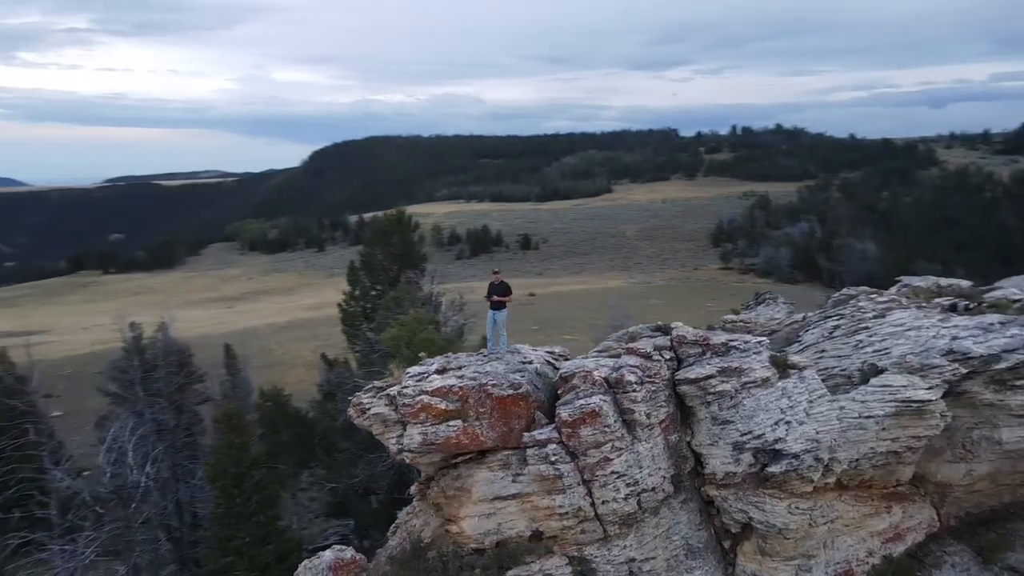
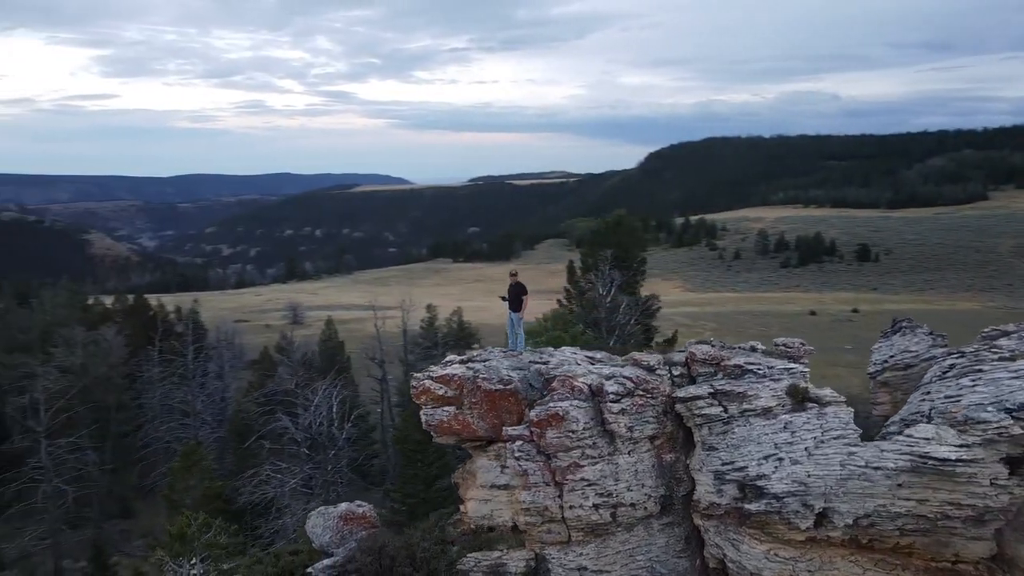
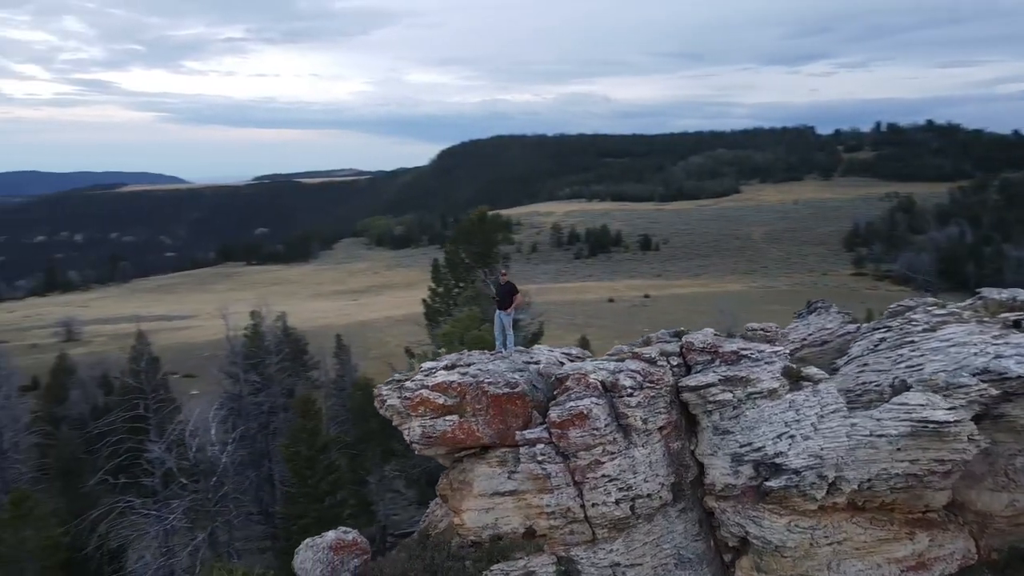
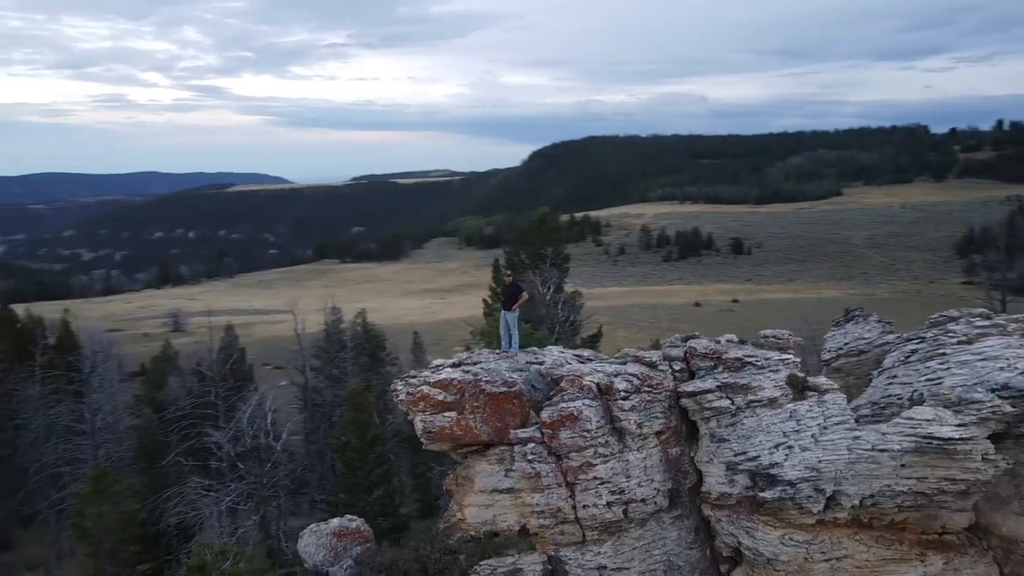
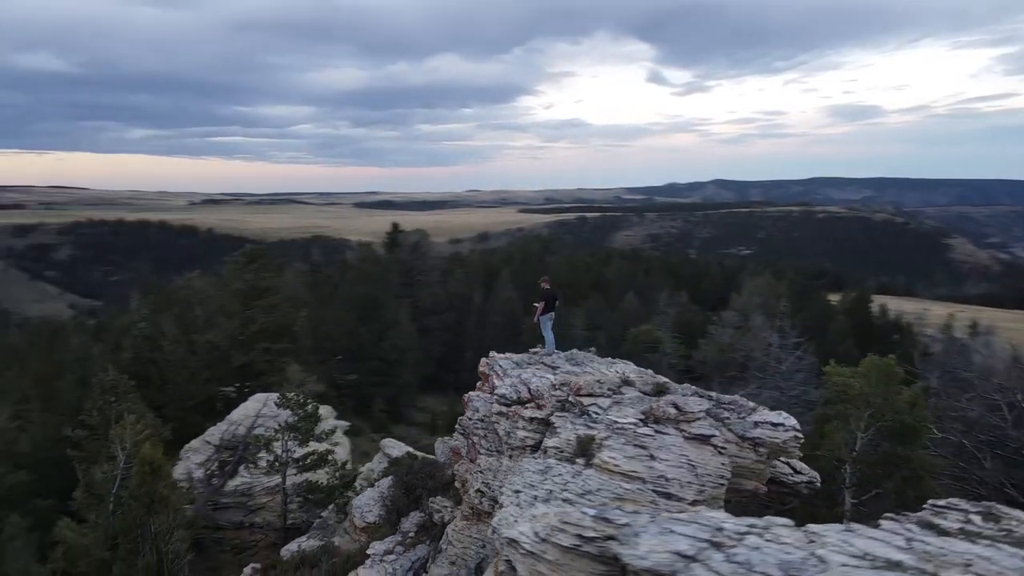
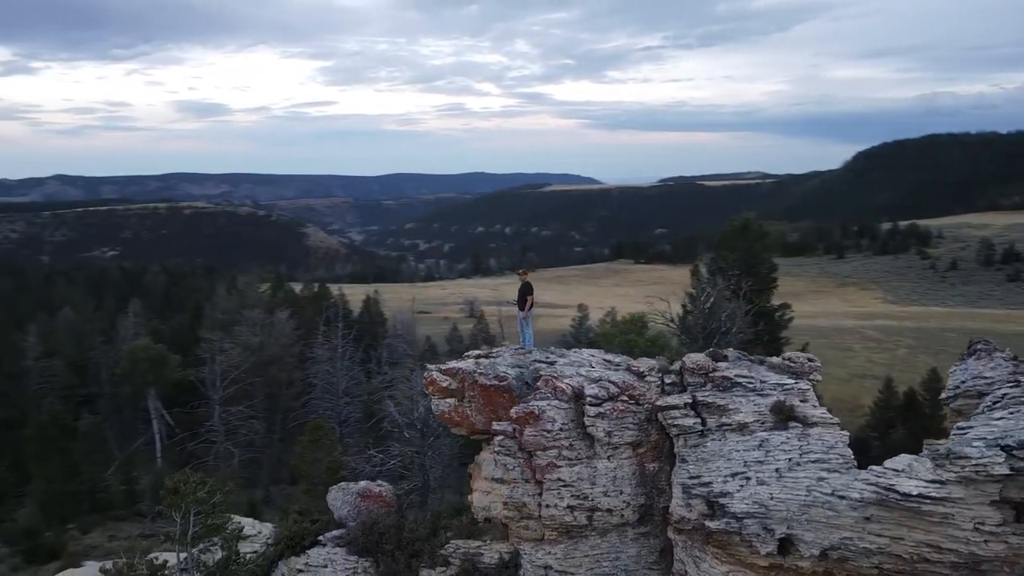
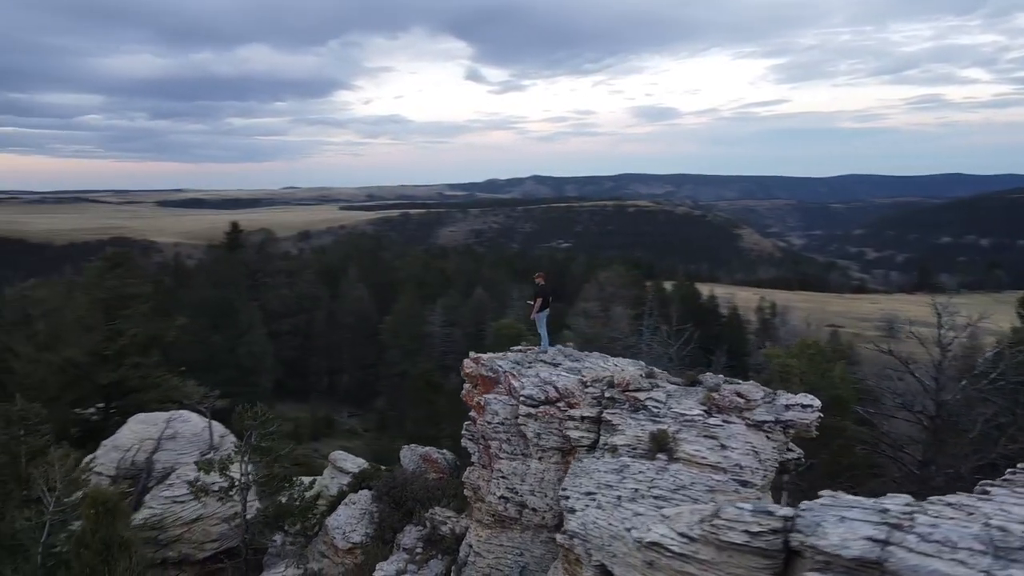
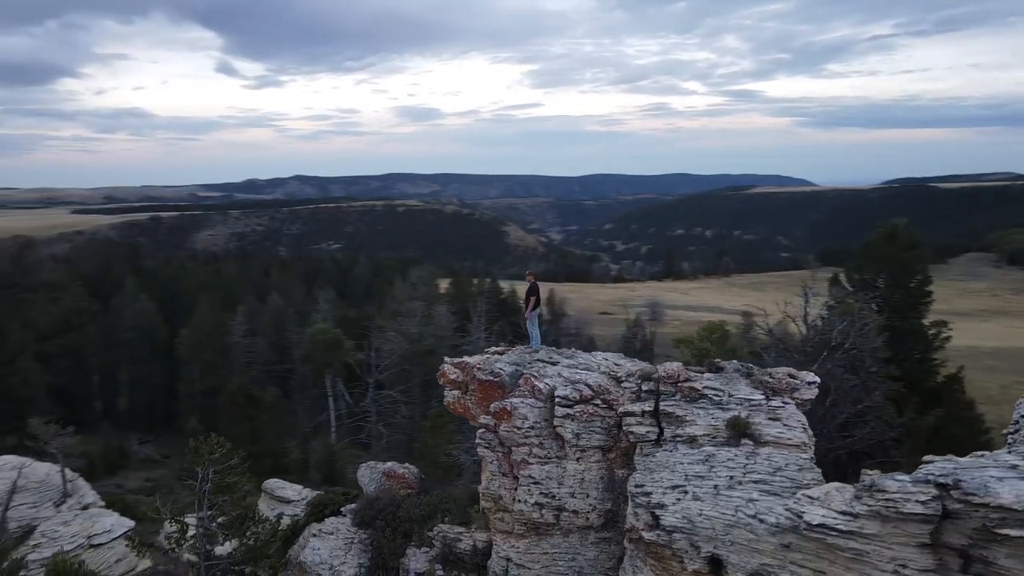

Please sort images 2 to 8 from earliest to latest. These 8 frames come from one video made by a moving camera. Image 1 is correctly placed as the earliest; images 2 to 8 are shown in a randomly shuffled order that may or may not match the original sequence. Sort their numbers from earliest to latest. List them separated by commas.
3, 4, 2, 6, 8, 7, 5
